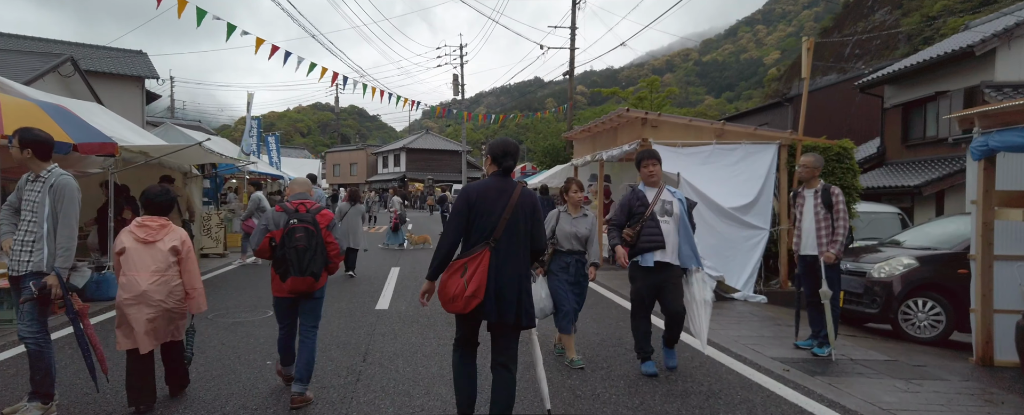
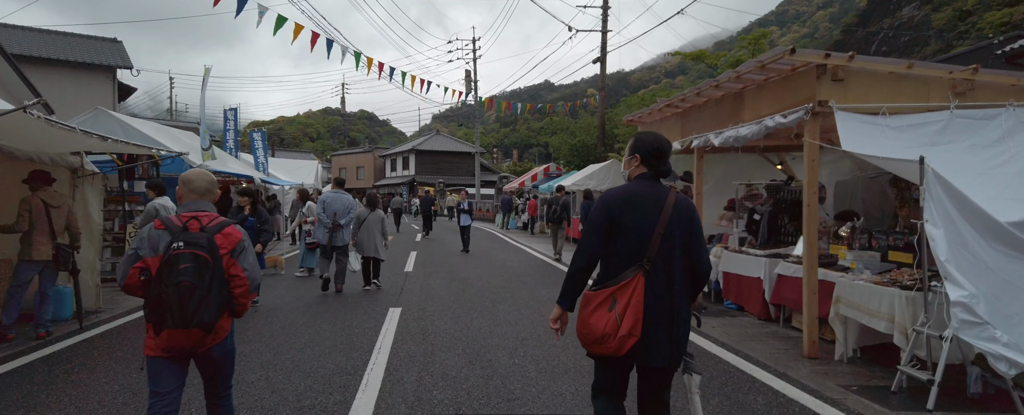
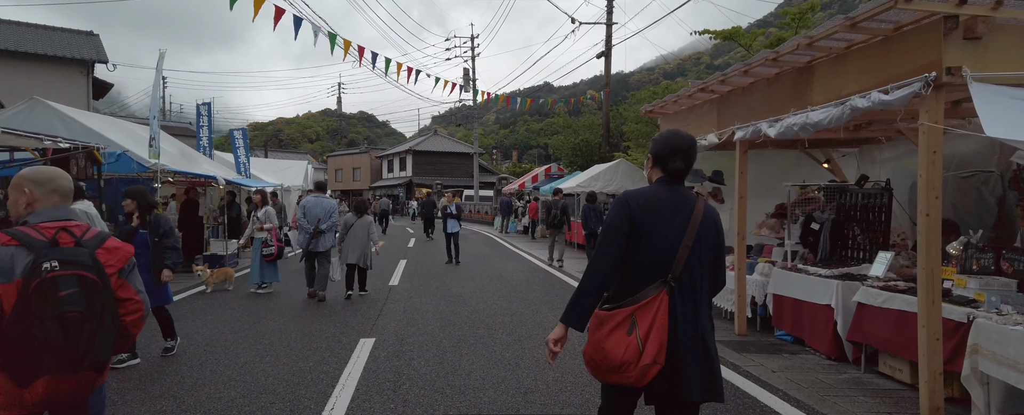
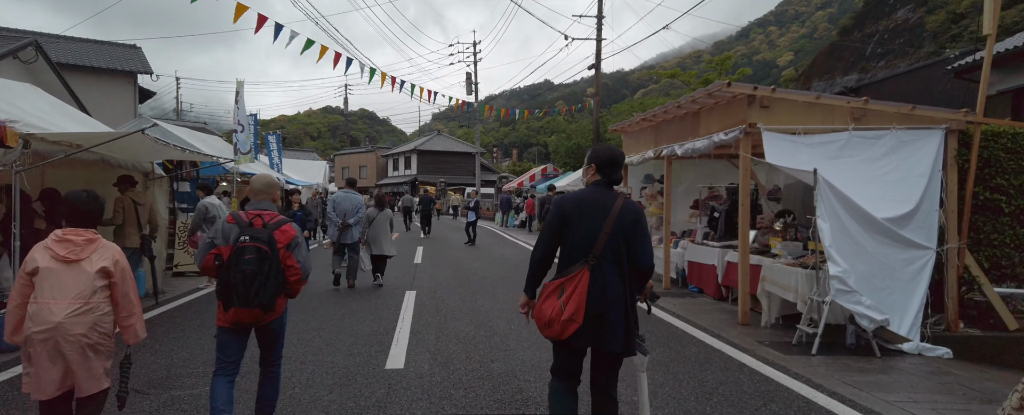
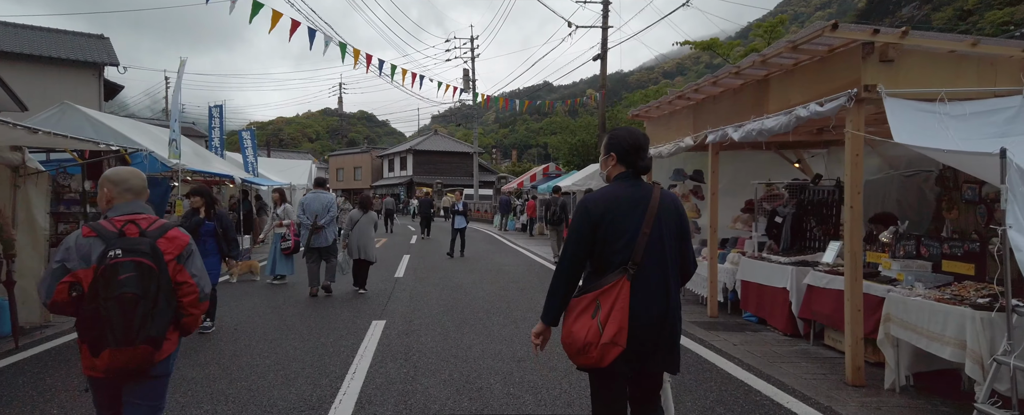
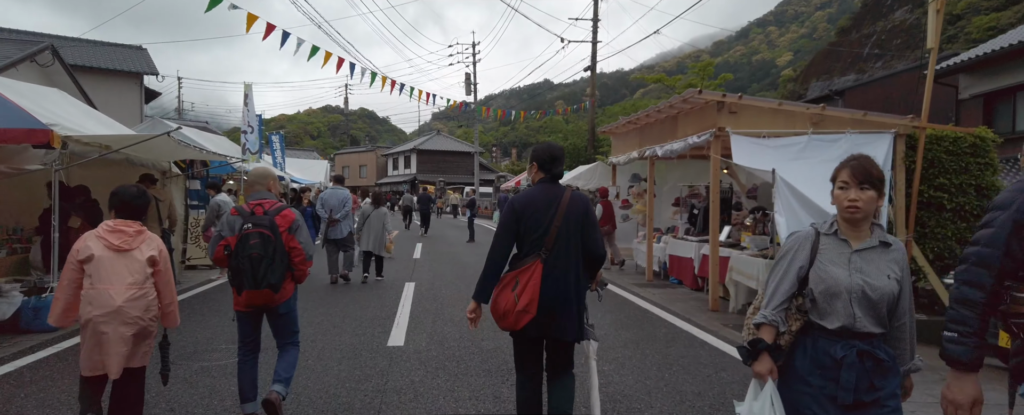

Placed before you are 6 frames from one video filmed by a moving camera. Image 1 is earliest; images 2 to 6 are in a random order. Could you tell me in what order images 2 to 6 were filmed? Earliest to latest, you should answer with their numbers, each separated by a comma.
6, 4, 2, 5, 3
